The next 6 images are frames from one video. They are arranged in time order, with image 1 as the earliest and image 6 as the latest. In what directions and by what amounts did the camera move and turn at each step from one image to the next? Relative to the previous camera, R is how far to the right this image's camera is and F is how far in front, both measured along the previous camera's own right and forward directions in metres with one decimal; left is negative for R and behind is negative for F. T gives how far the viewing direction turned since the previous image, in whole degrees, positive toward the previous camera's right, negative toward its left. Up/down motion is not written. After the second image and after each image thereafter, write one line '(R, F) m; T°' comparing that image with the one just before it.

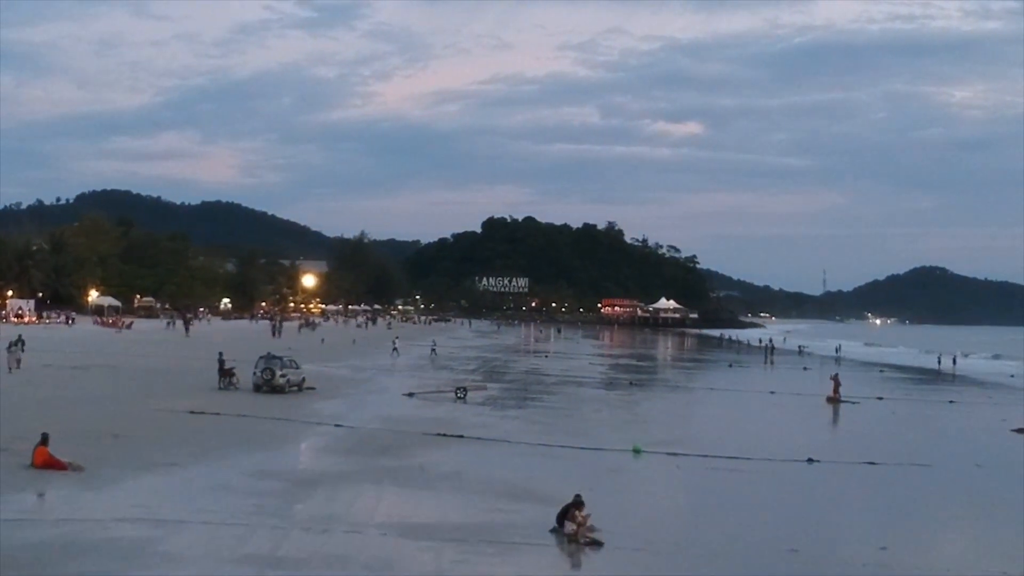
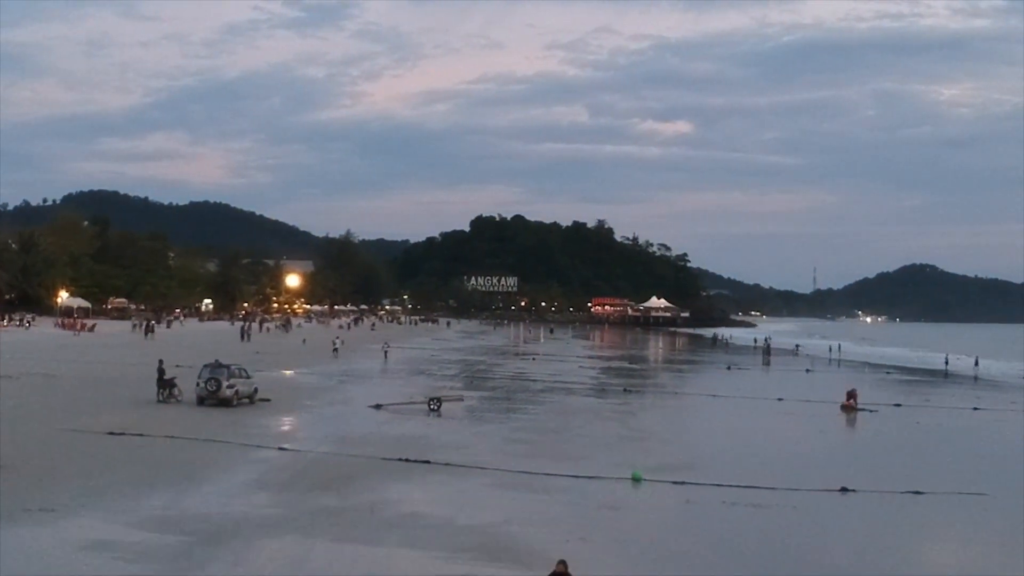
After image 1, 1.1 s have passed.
(+0.2, +3.1) m; +1°
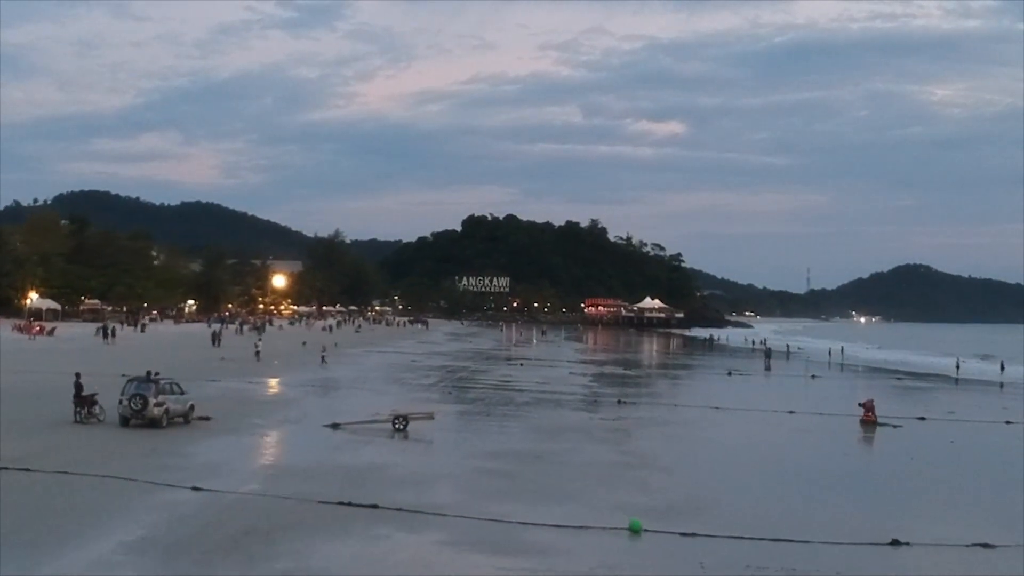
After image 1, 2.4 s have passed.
(+0.3, +3.2) m; 0°
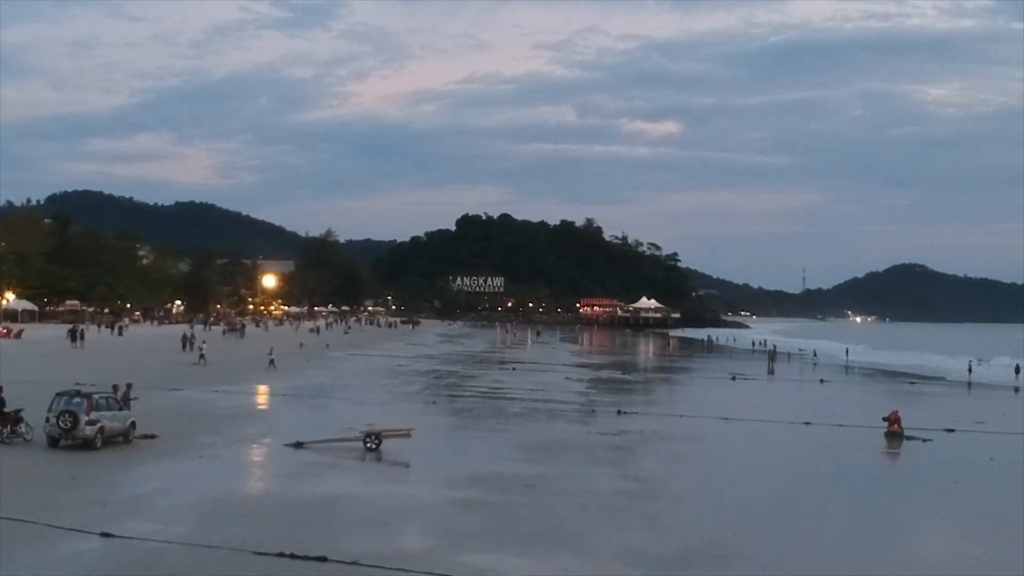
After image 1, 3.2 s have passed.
(+0.1, +2.5) m; 0°
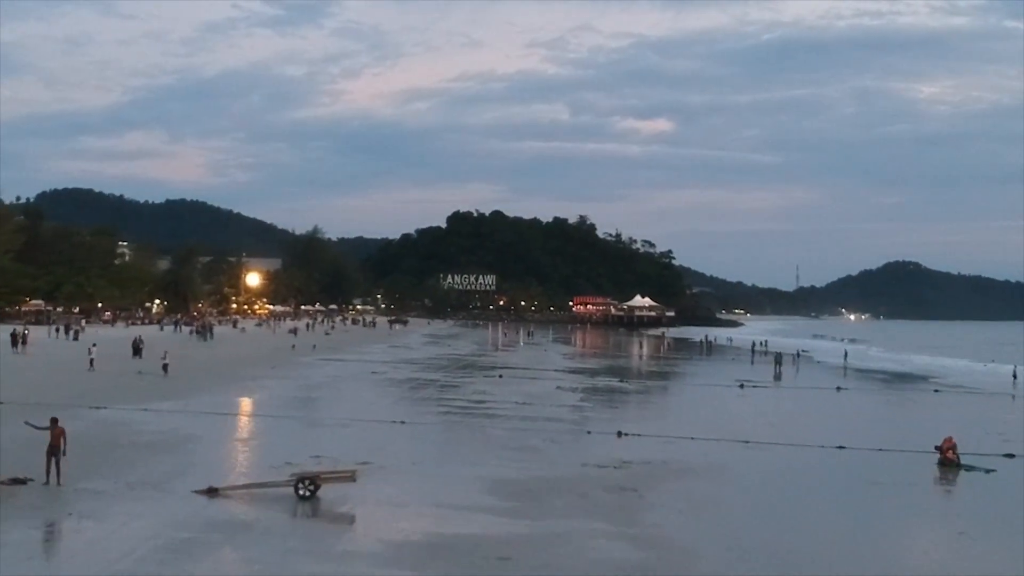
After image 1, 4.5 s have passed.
(+0.3, +4.1) m; 0°
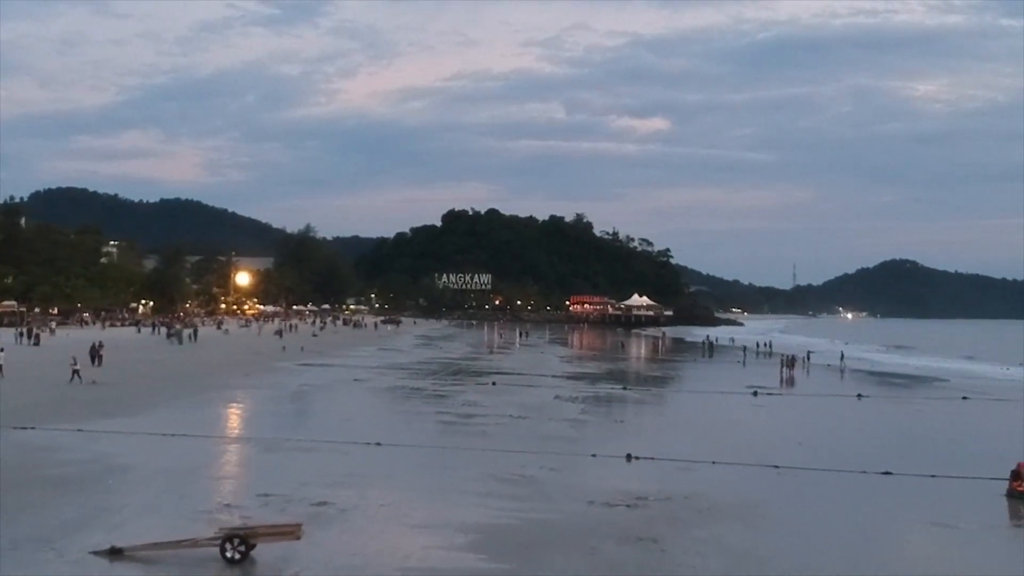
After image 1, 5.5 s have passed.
(+0.1, +3.2) m; 0°
